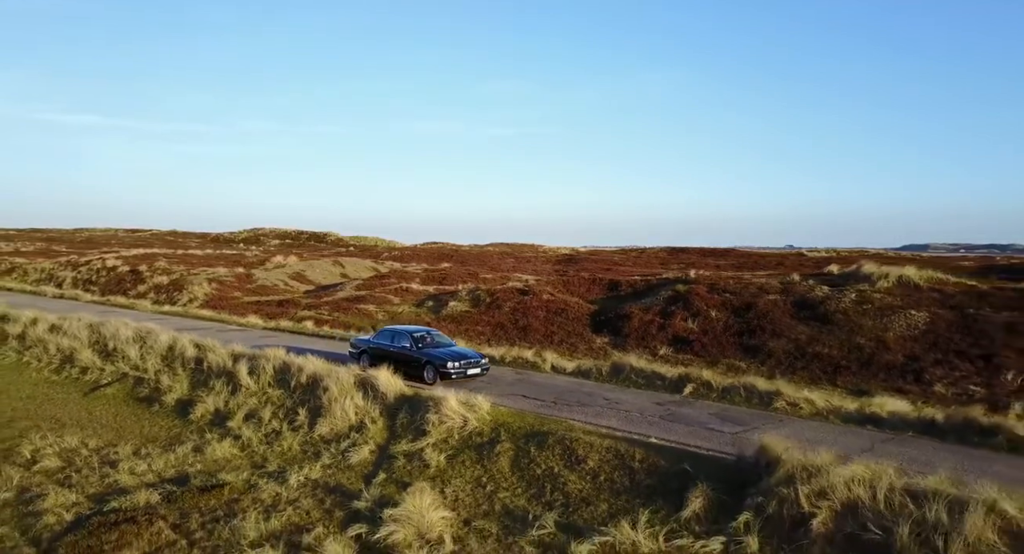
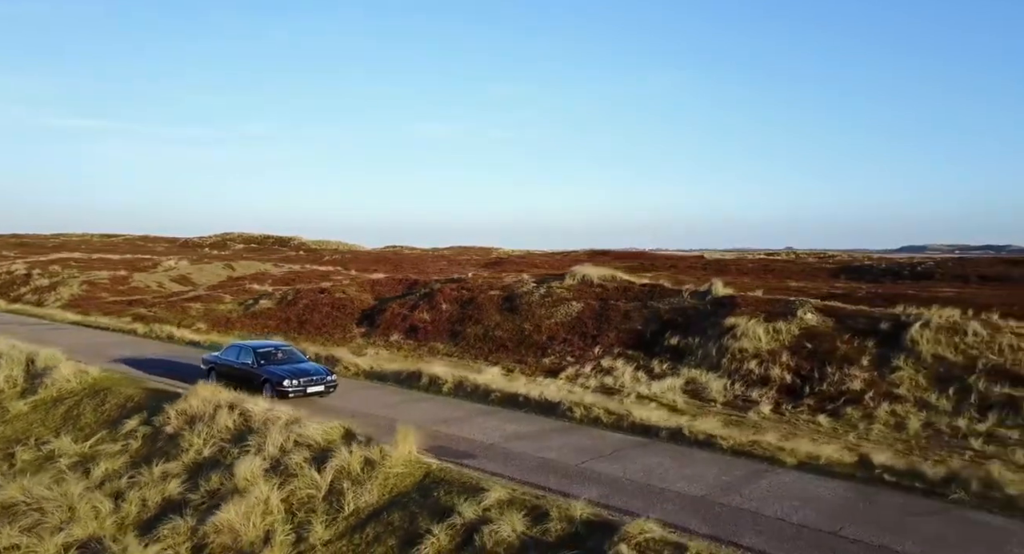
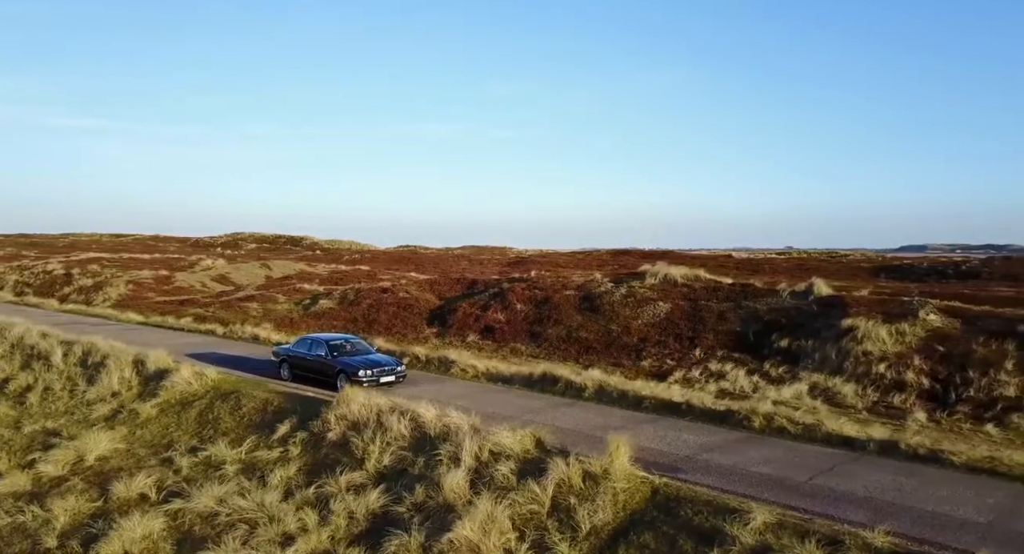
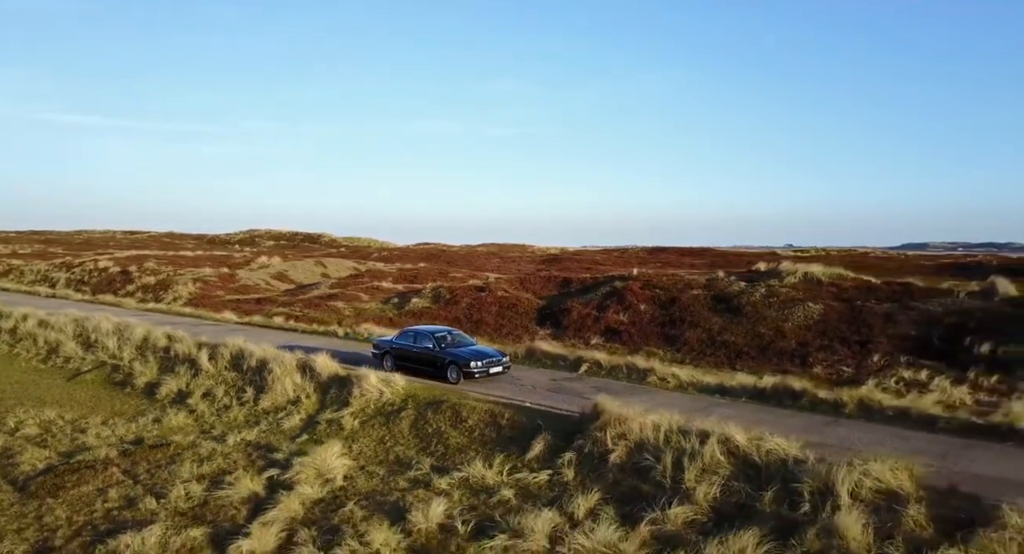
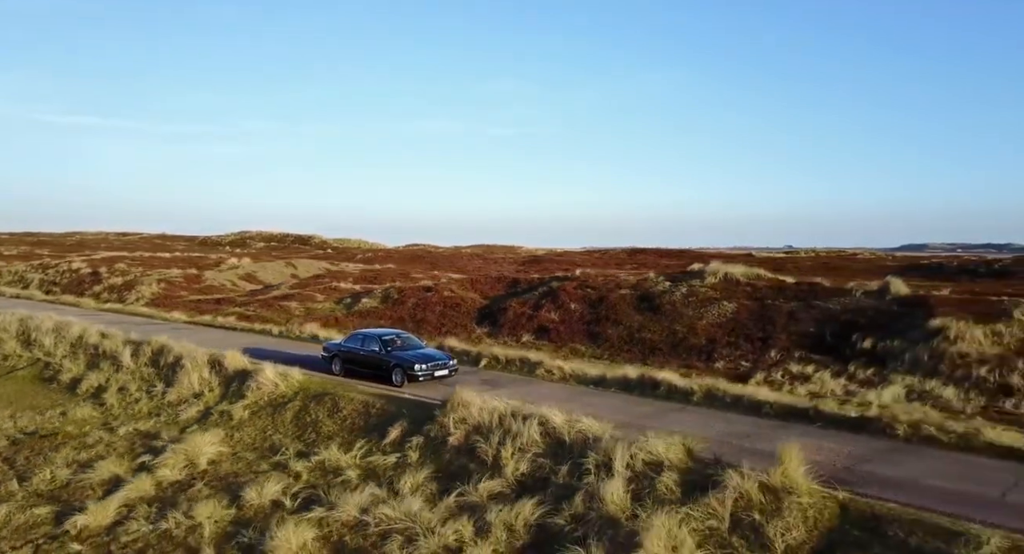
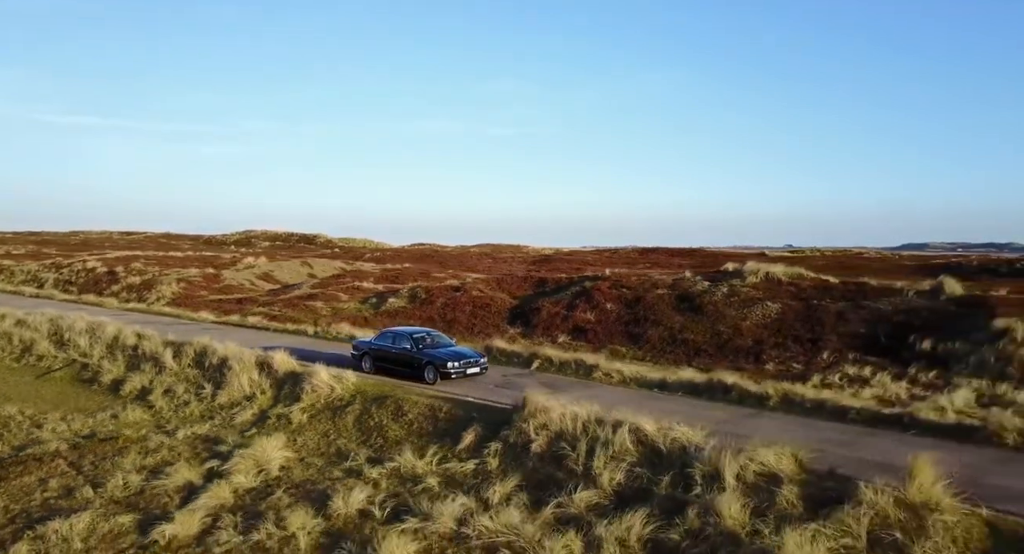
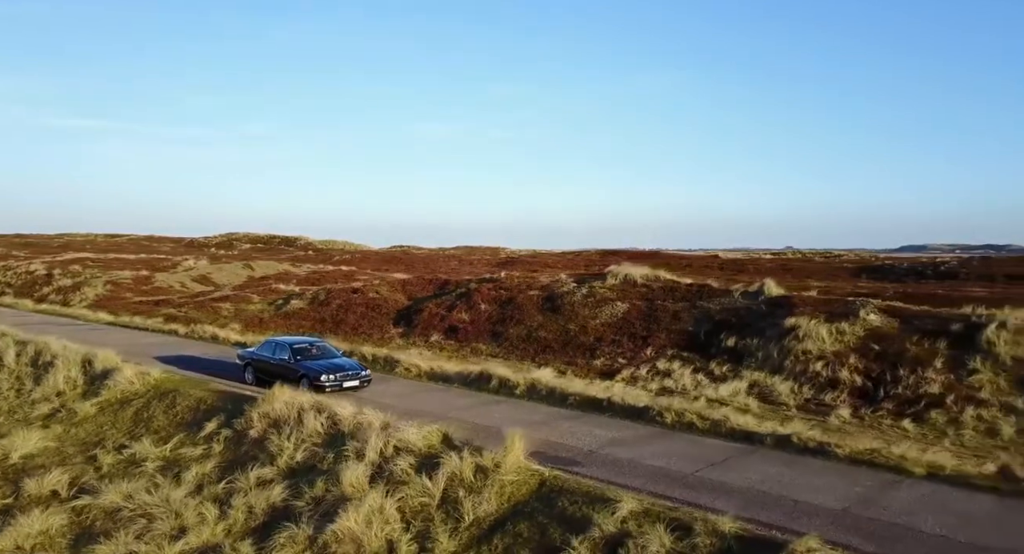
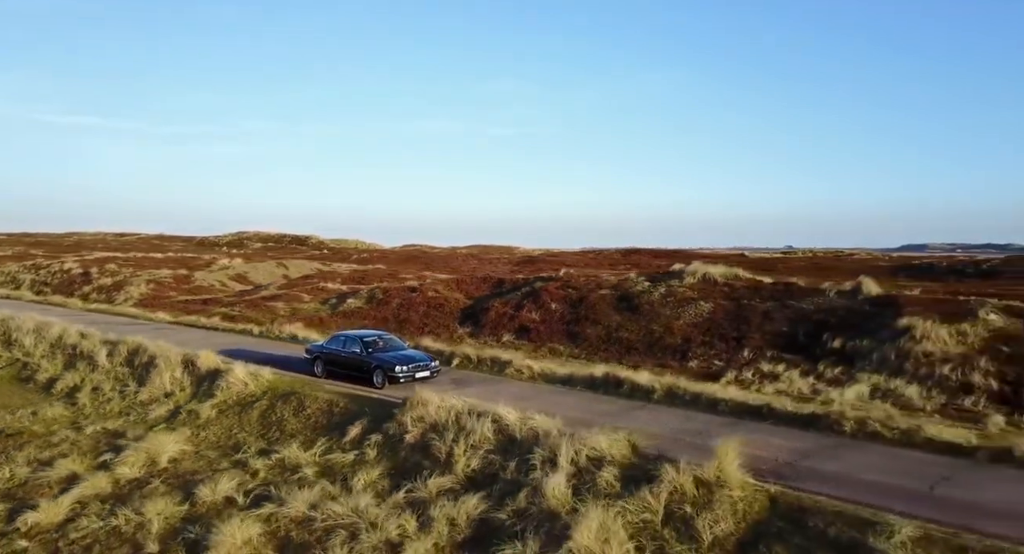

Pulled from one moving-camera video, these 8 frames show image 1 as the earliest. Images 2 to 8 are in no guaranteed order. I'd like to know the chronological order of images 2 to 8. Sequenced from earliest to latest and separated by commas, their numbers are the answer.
4, 6, 5, 8, 3, 7, 2
